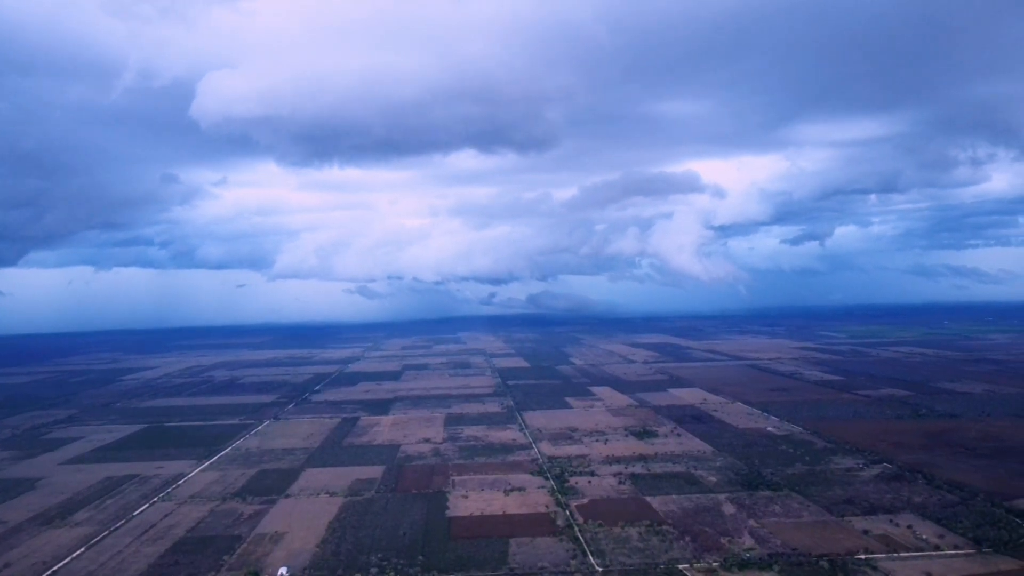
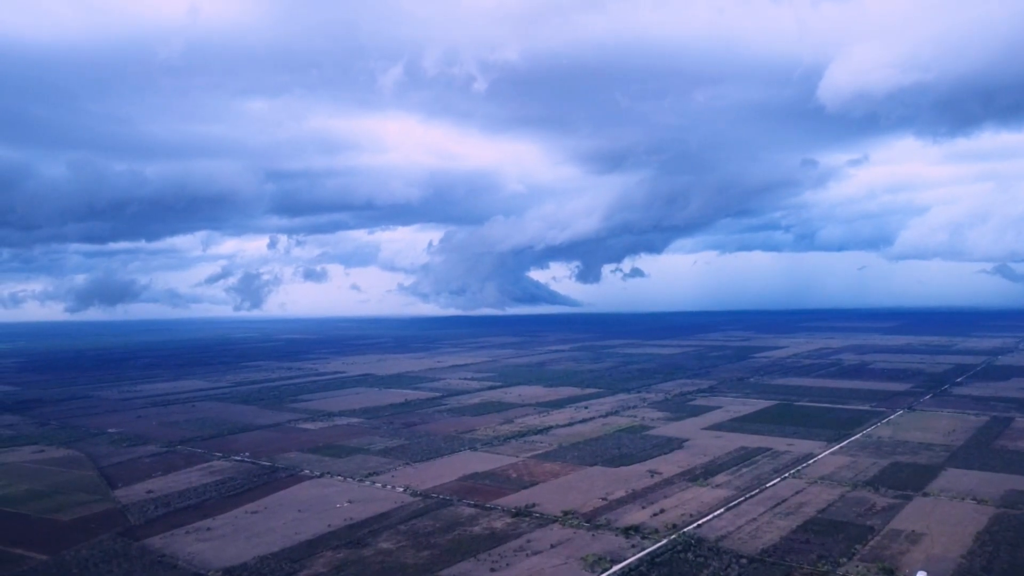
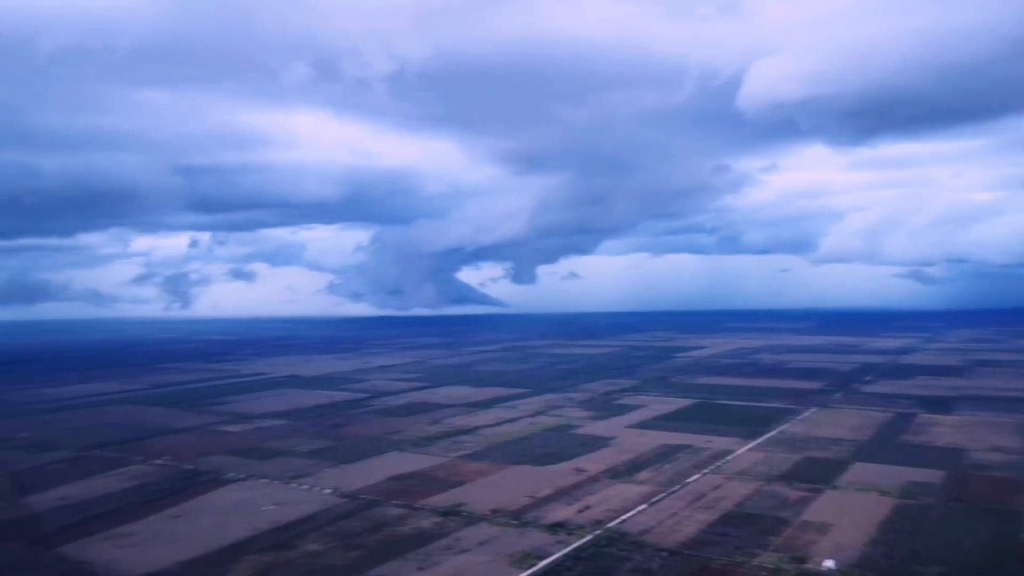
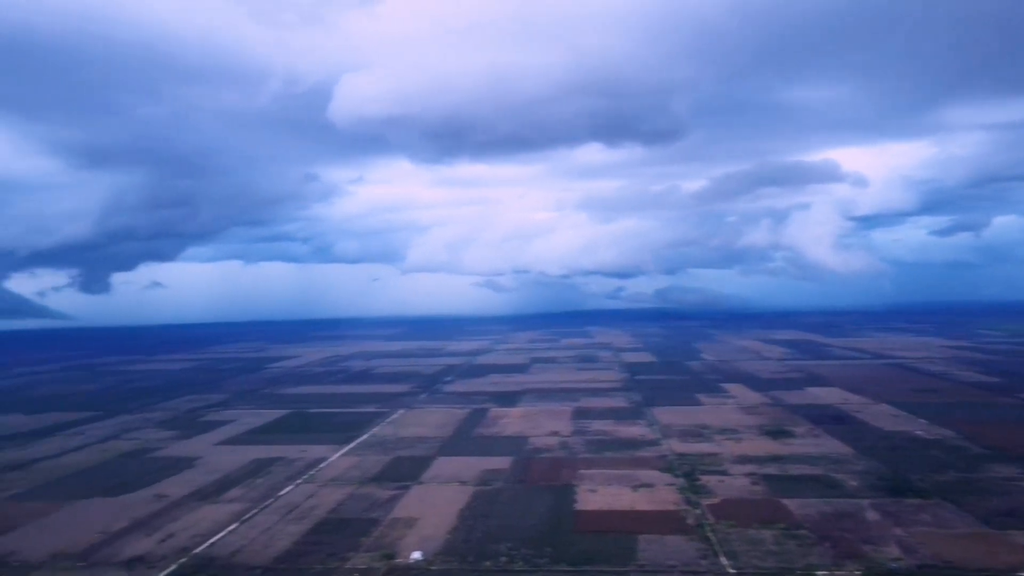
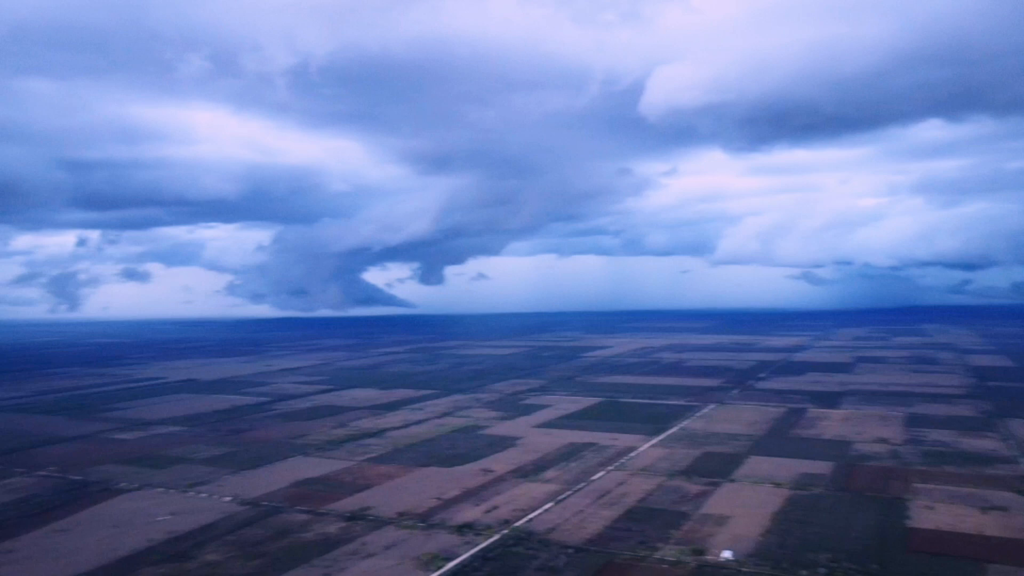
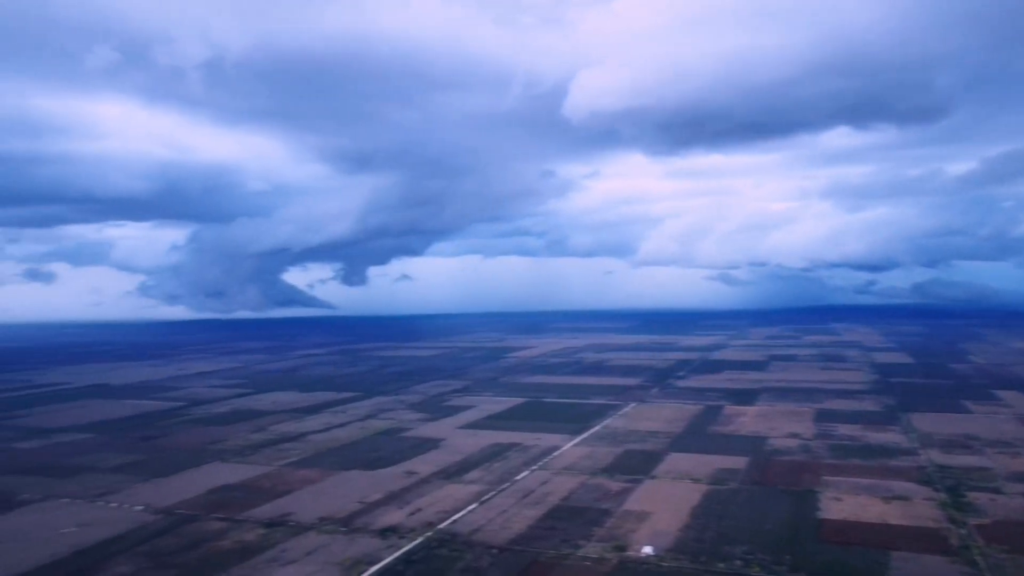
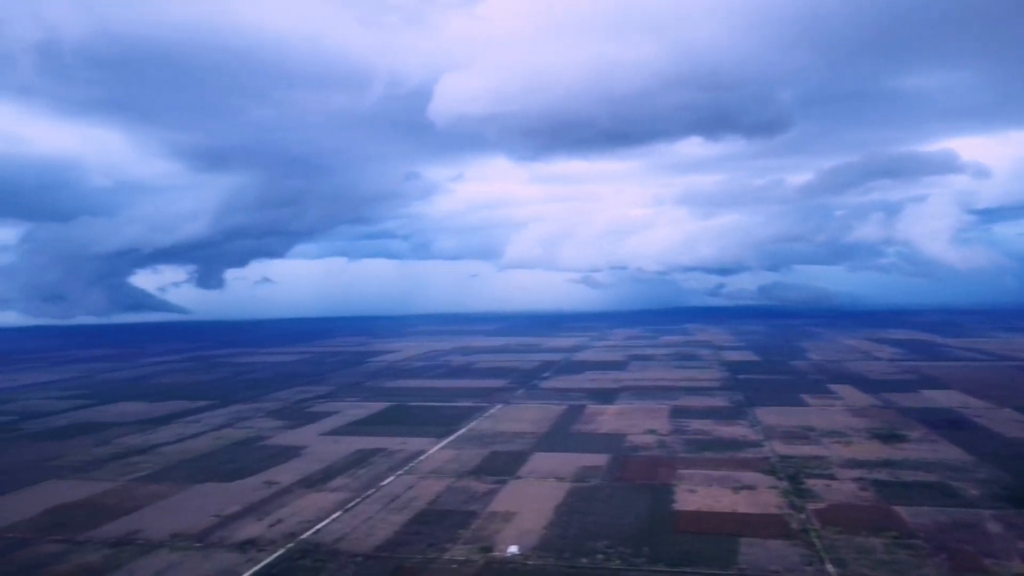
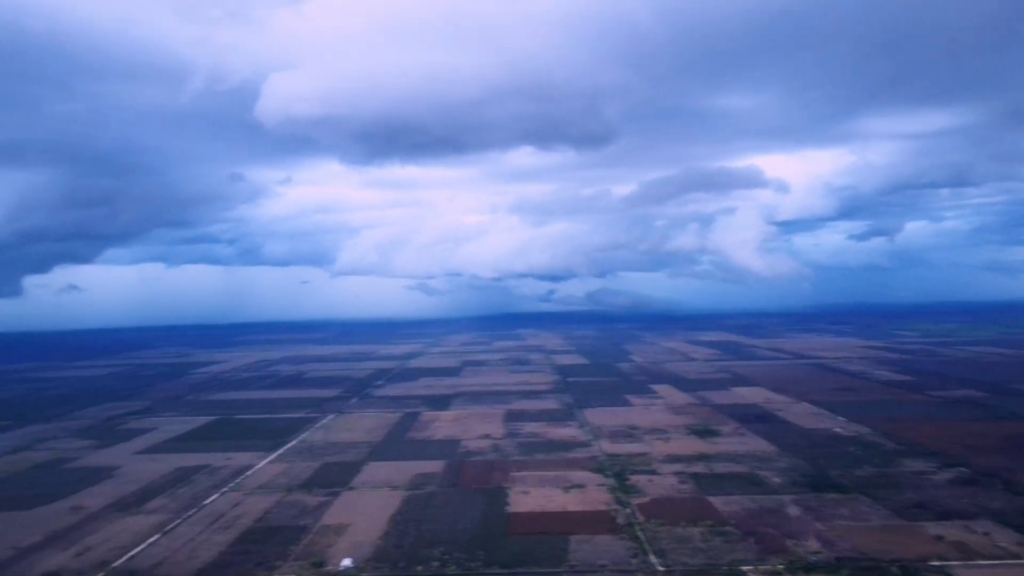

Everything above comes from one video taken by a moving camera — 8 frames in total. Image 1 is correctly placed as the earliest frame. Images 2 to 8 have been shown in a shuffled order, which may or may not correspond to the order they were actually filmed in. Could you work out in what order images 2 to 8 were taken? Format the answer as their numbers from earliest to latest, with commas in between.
8, 4, 7, 6, 5, 3, 2
